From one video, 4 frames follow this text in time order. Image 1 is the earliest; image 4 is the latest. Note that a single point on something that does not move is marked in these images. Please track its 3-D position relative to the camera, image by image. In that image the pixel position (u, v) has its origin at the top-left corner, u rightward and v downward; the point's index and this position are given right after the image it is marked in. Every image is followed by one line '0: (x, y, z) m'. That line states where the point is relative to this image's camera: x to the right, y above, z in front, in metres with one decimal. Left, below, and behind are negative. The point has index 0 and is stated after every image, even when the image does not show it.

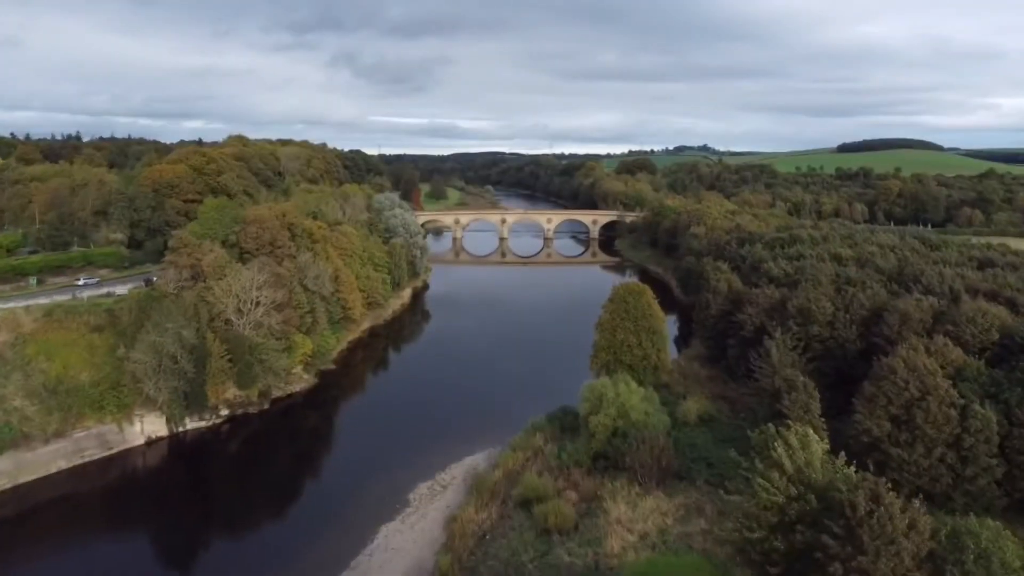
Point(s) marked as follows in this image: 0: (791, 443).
0: (+7.0, -3.9, +18.2) m
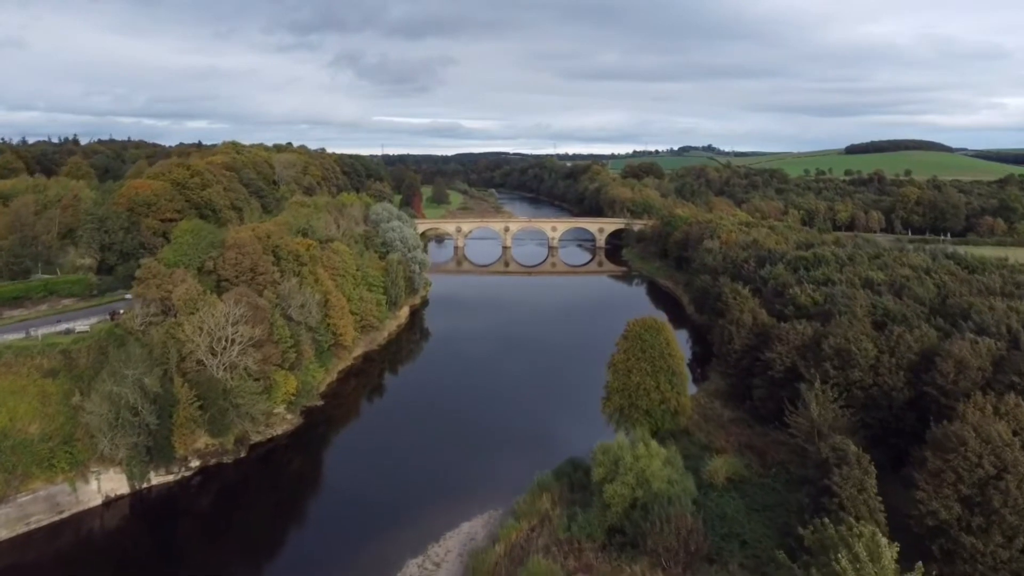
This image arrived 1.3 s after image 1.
0: (+7.1, -5.4, +14.9) m
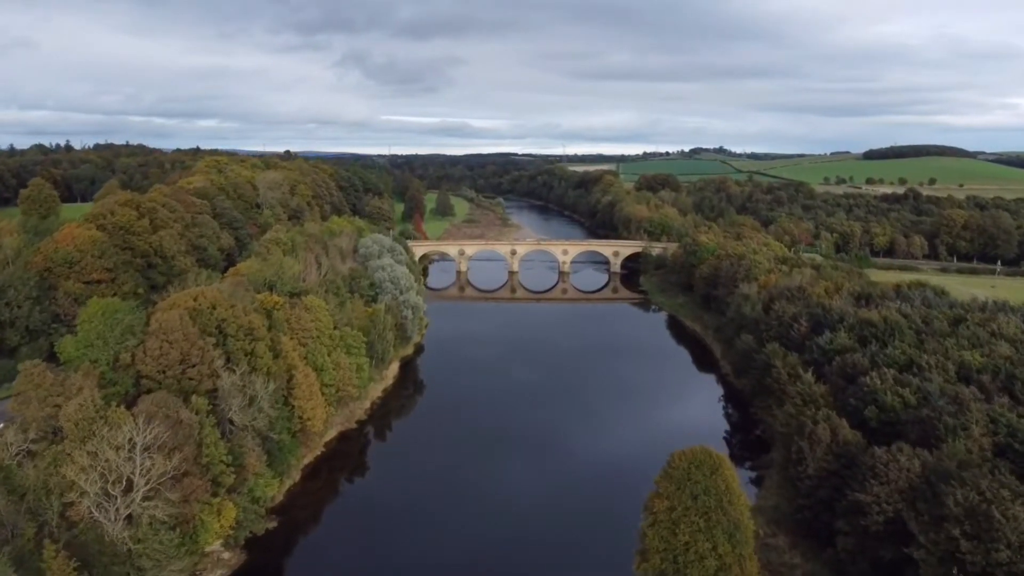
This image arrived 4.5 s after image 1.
0: (+7.0, -9.1, +6.9) m
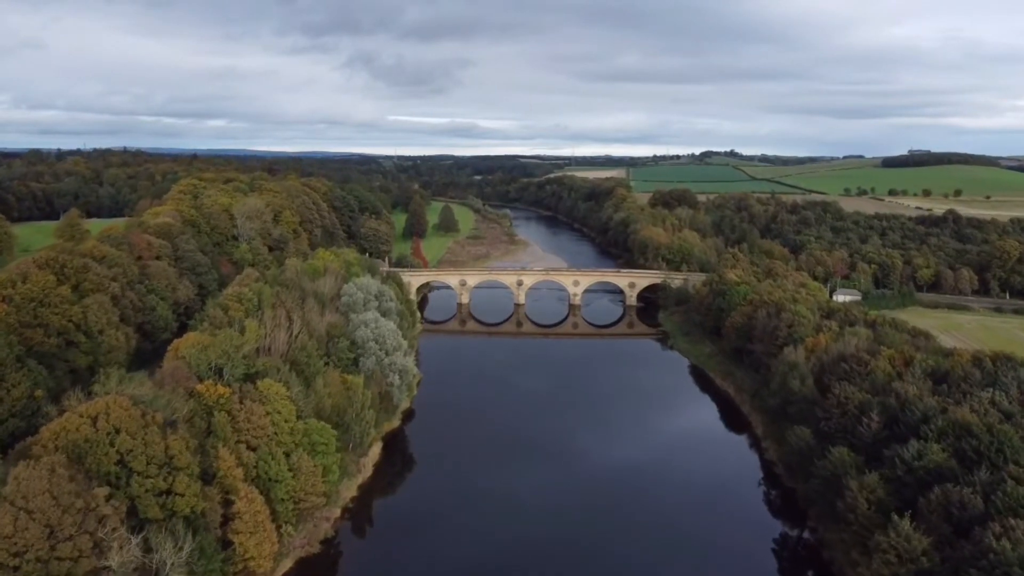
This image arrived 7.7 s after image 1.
0: (+6.7, -13.1, -1.0) m
